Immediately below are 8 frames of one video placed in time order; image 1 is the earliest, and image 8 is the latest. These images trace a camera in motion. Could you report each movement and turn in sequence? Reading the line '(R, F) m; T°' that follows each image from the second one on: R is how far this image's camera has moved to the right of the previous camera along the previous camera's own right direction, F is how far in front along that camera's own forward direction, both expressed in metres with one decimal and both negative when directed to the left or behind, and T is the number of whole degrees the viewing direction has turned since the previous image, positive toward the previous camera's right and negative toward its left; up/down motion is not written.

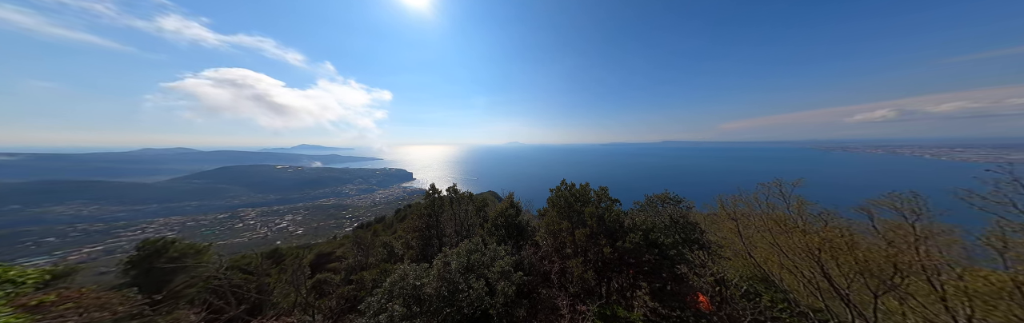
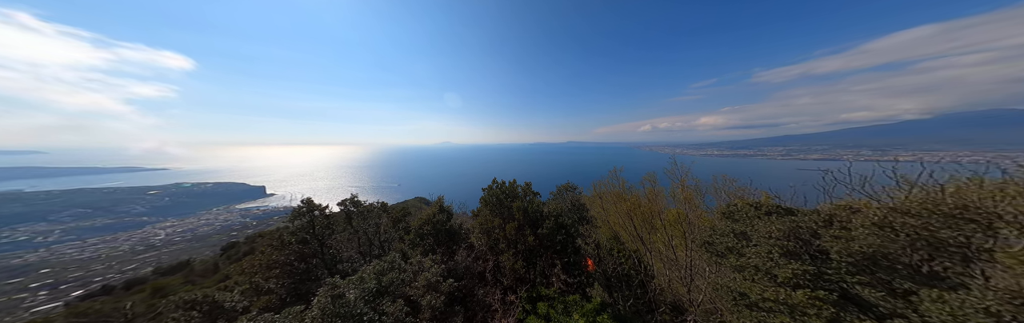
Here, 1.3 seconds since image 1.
(-1.7, -0.3) m; +28°
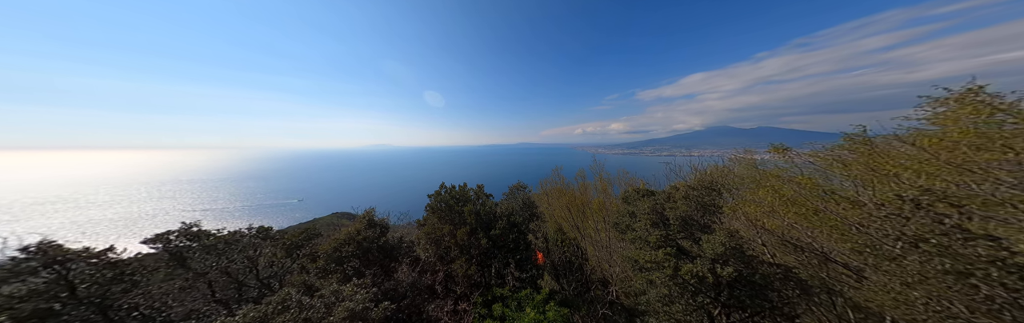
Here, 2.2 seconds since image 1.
(-0.9, +0.5) m; +20°
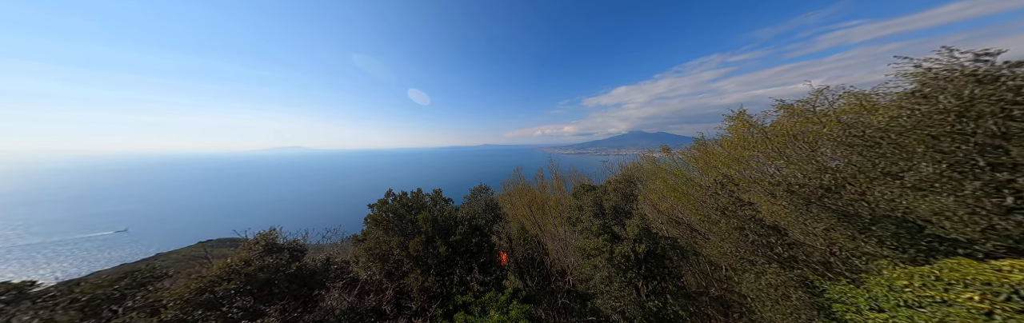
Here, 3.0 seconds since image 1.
(-0.7, +1.1) m; +15°
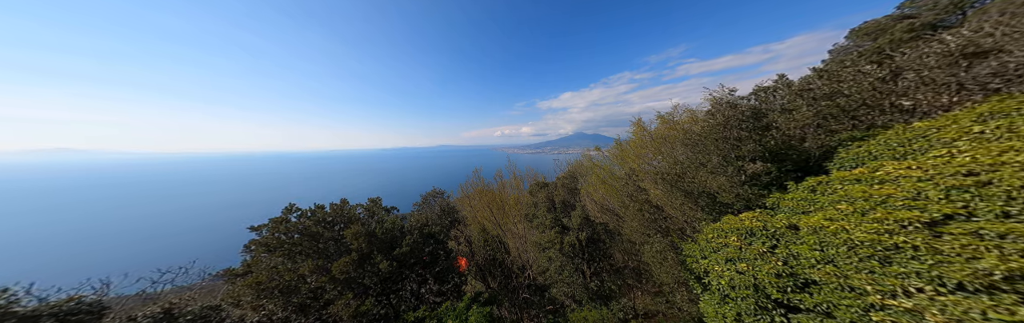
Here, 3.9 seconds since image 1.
(0.0, +0.2) m; +14°
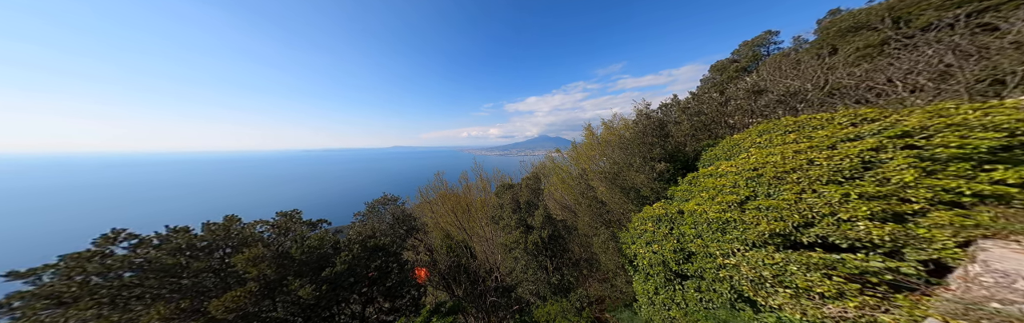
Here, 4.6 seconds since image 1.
(+0.2, -0.1) m; +11°
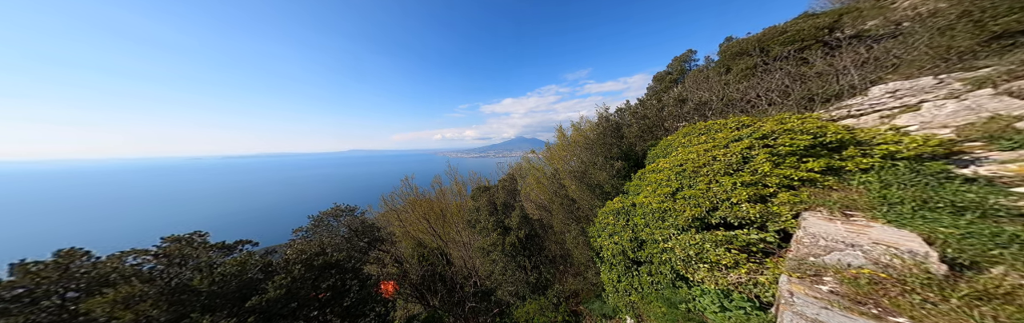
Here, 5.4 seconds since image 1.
(+0.2, 0.0) m; +7°
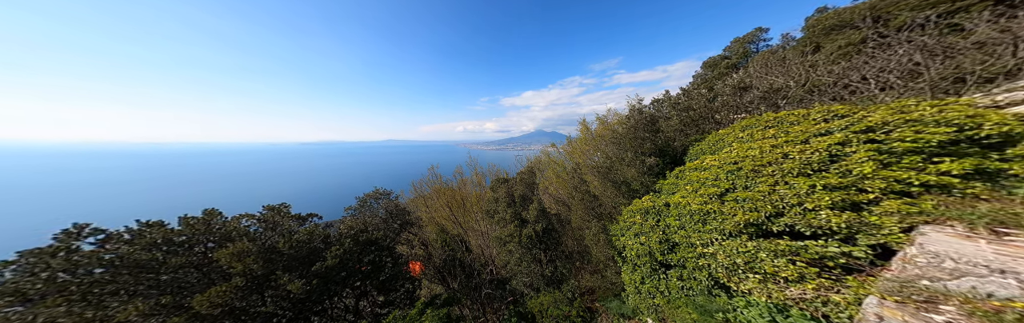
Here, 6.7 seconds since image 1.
(-0.2, 0.0) m; -6°
